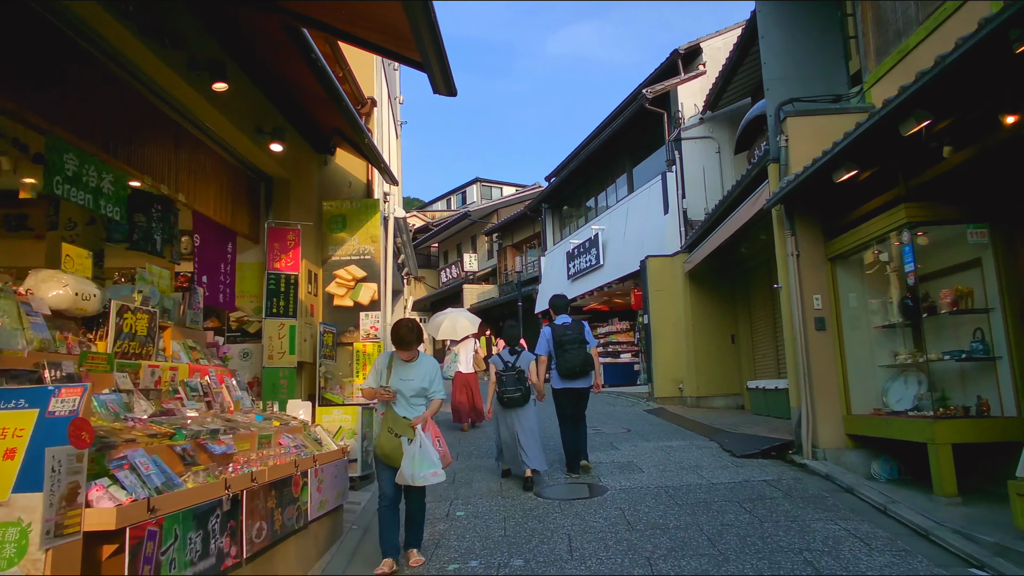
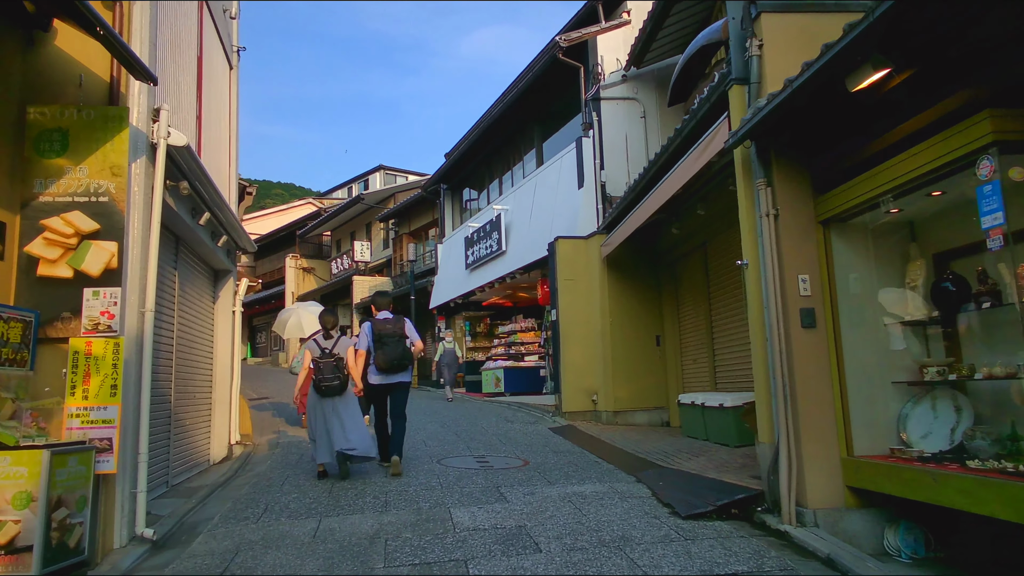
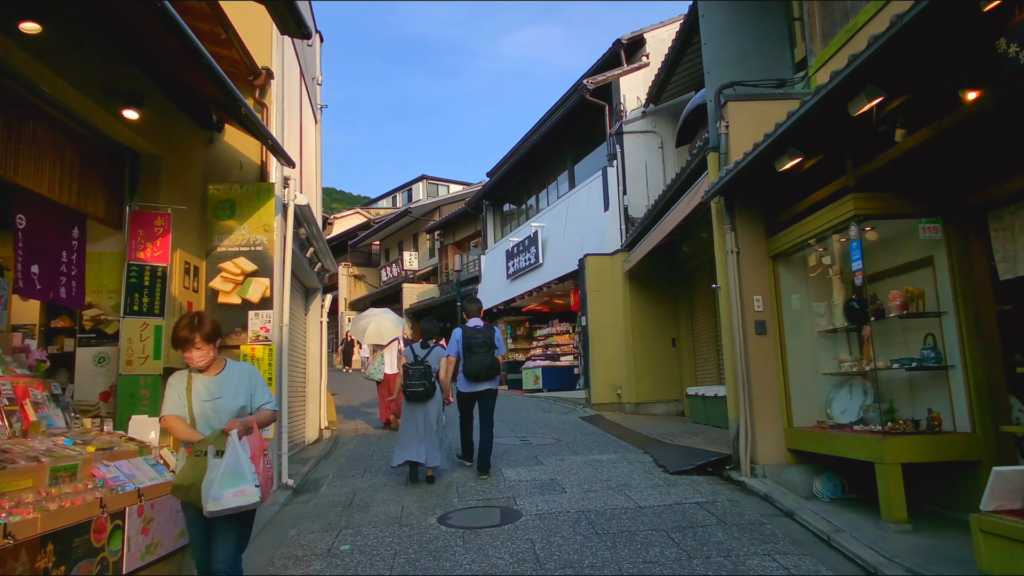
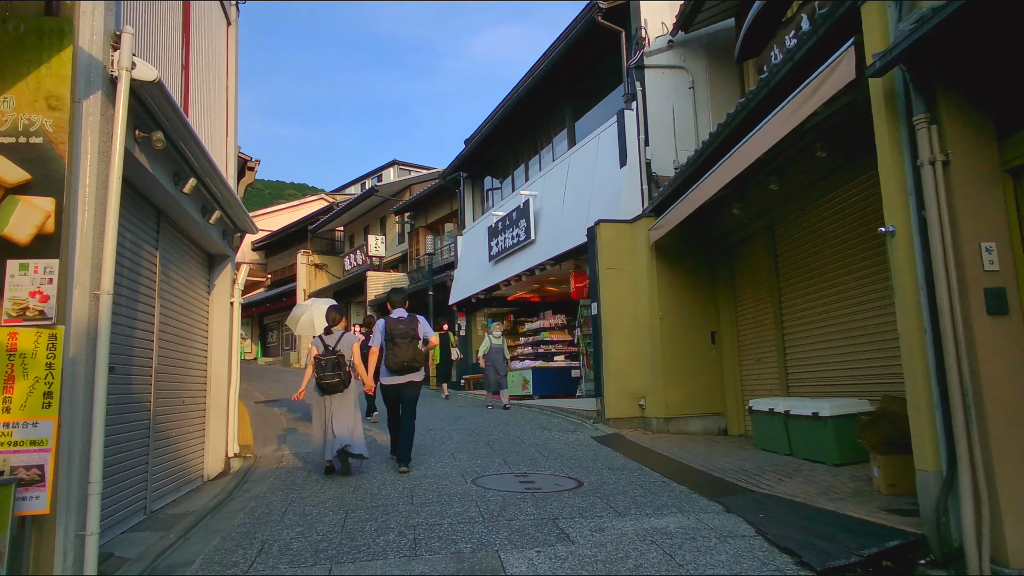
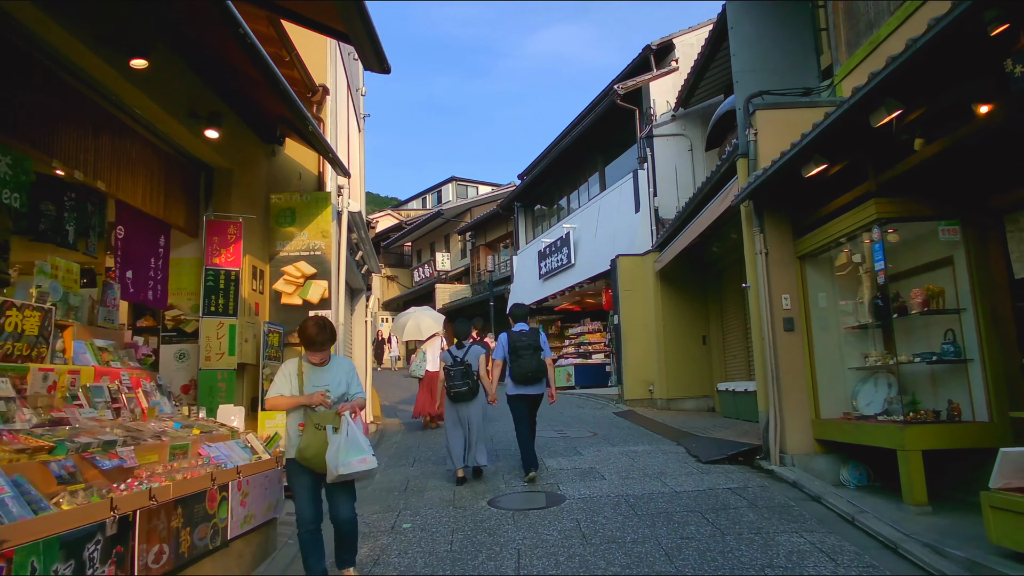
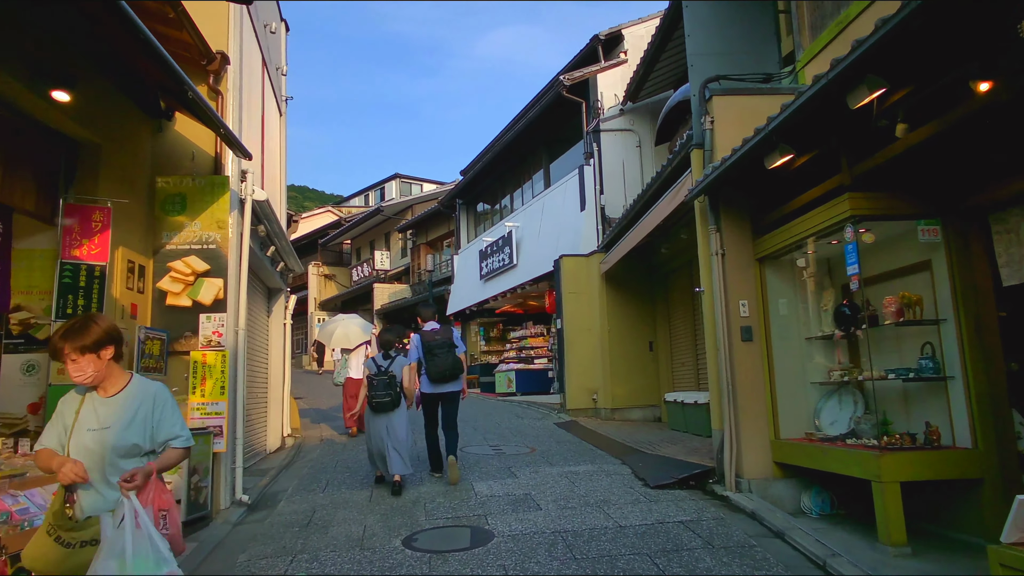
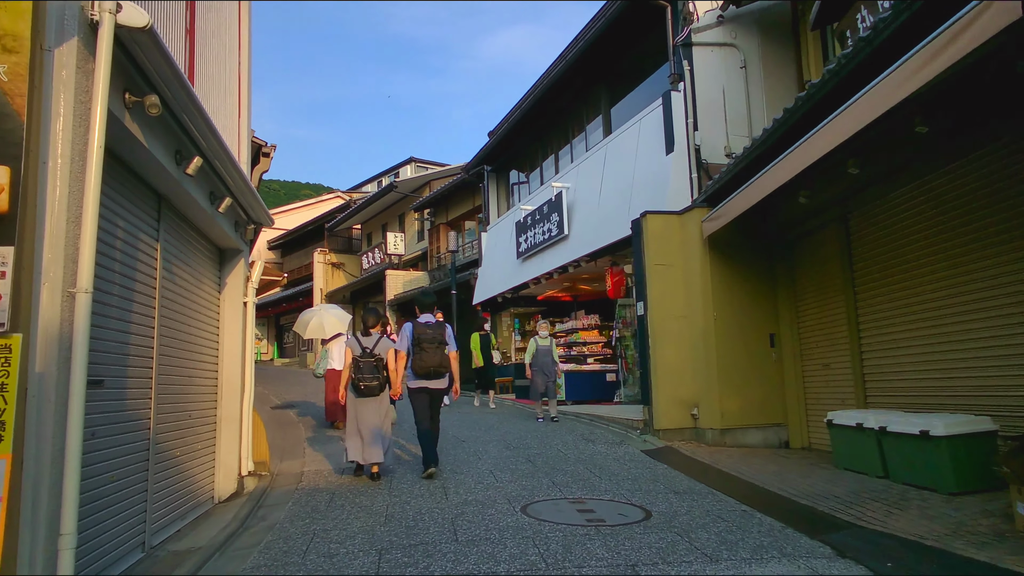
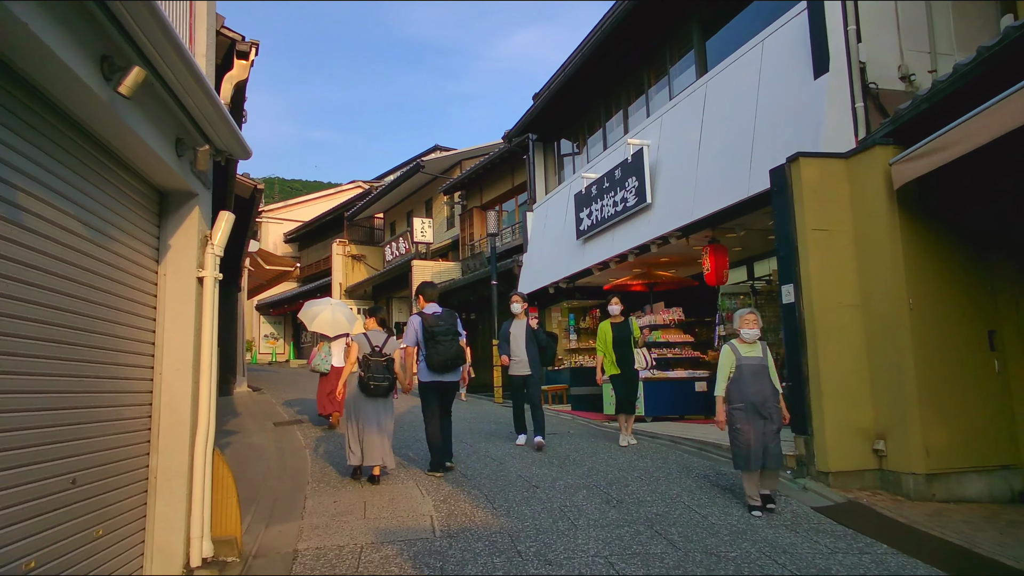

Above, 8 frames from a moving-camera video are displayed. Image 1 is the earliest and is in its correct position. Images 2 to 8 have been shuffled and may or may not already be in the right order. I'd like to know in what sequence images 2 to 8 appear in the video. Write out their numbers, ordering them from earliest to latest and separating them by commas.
5, 3, 6, 2, 4, 7, 8
